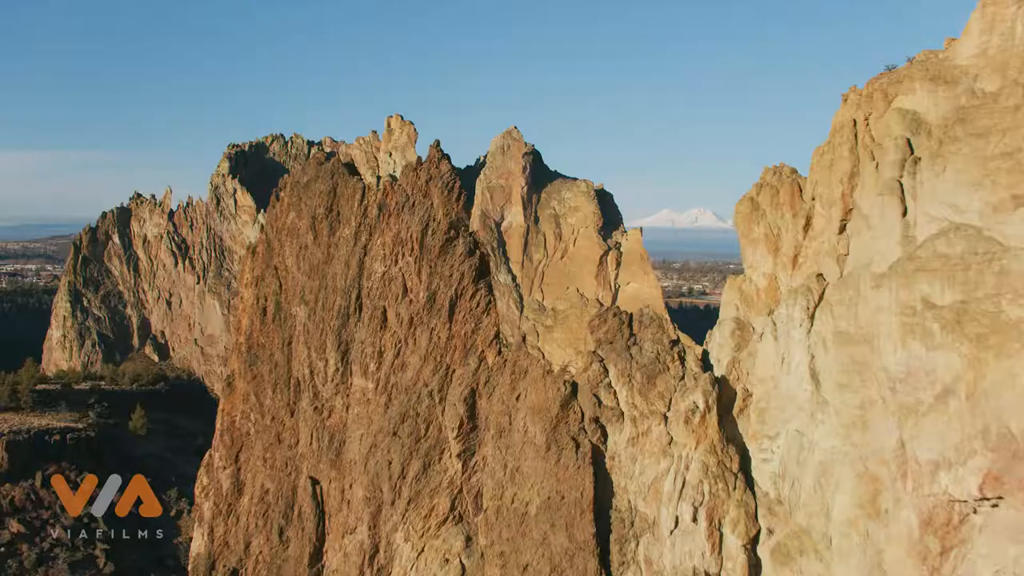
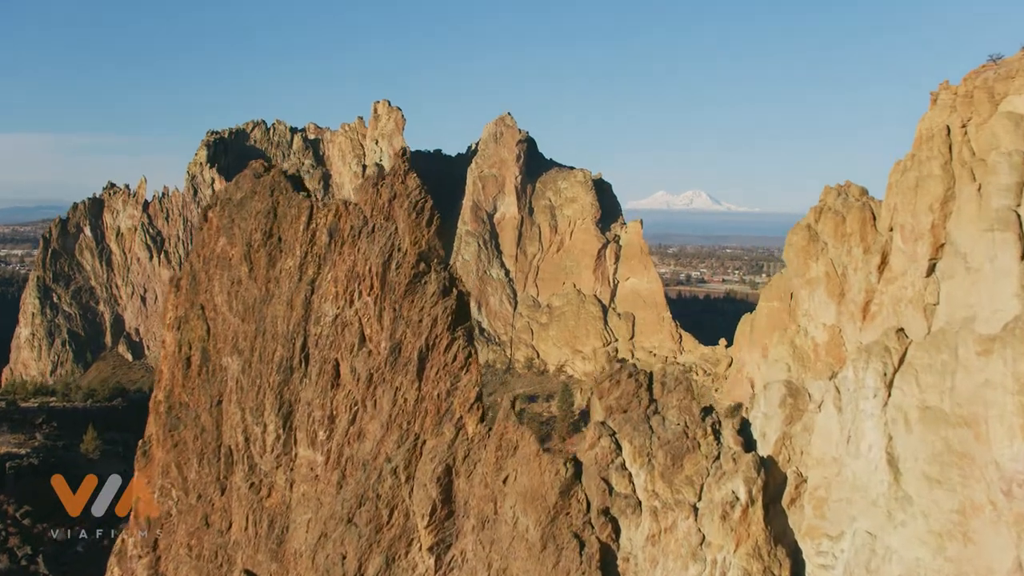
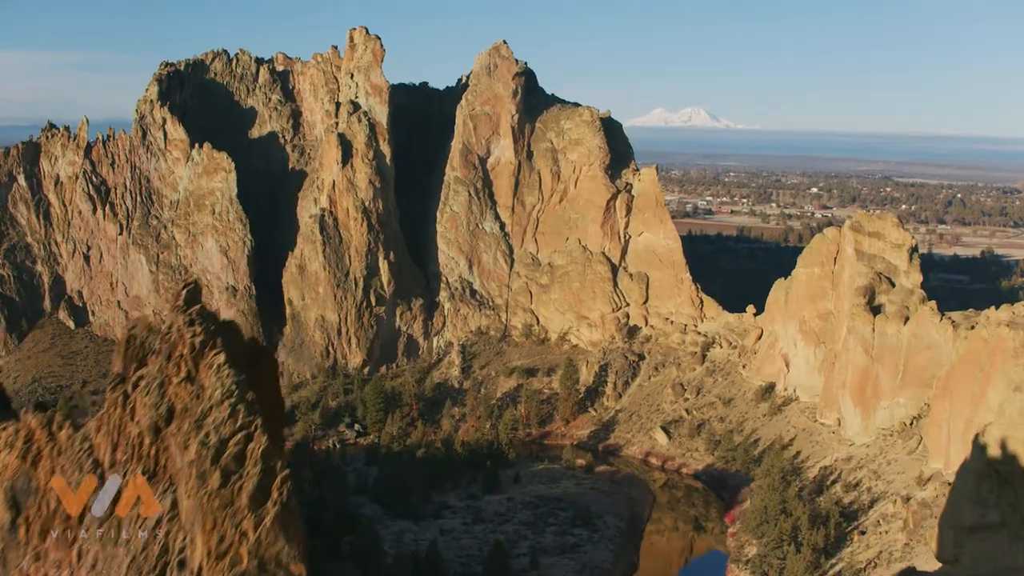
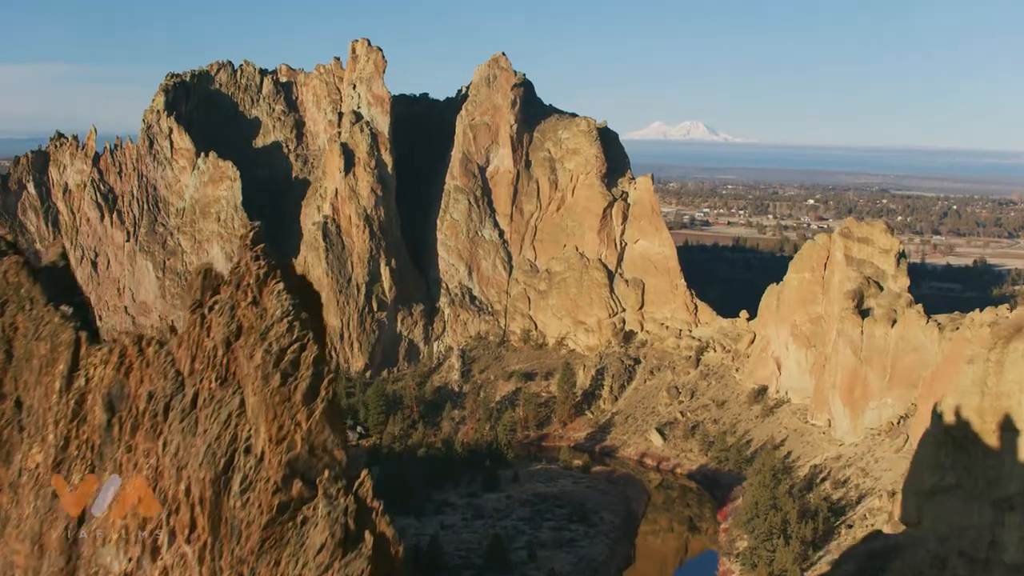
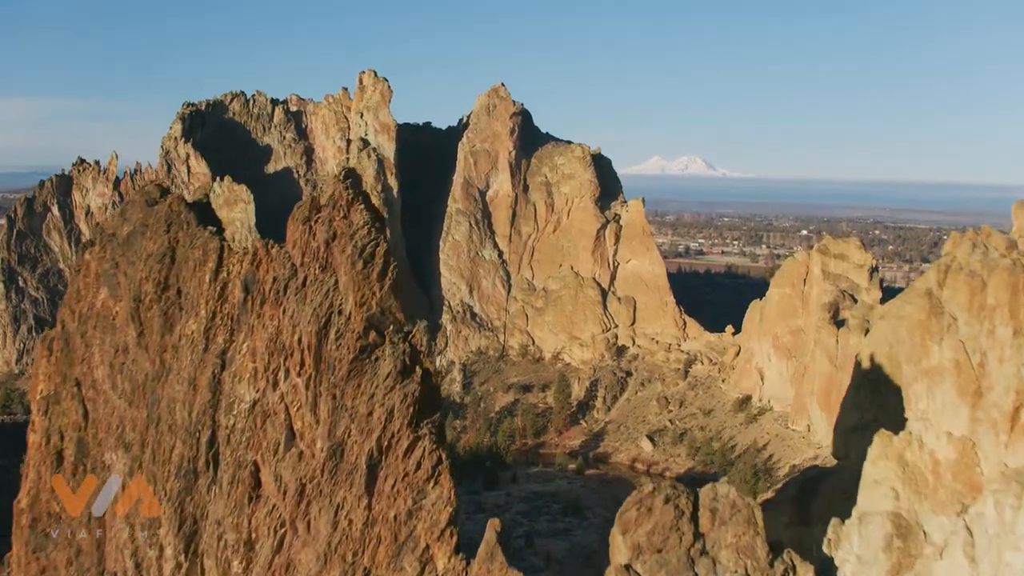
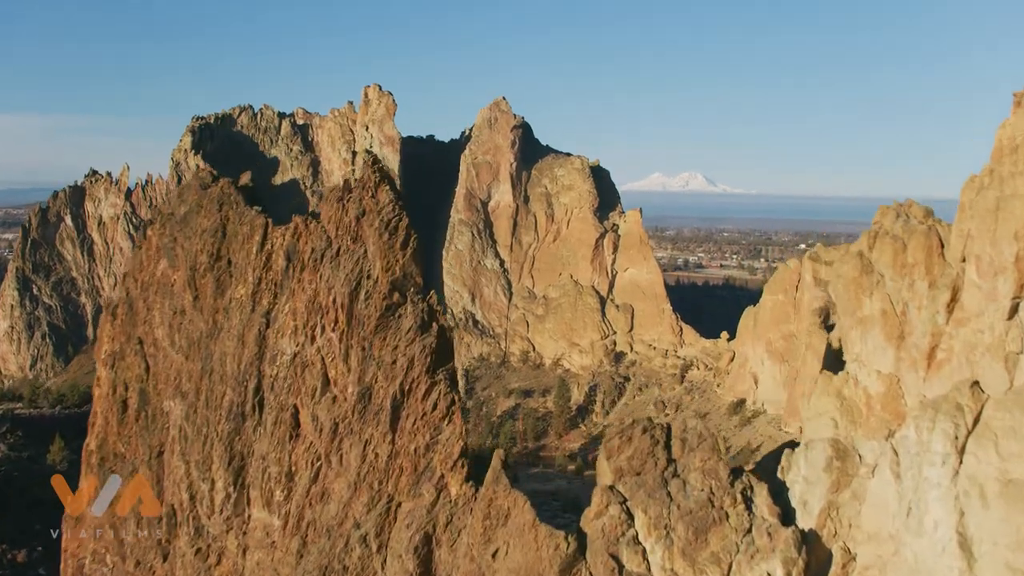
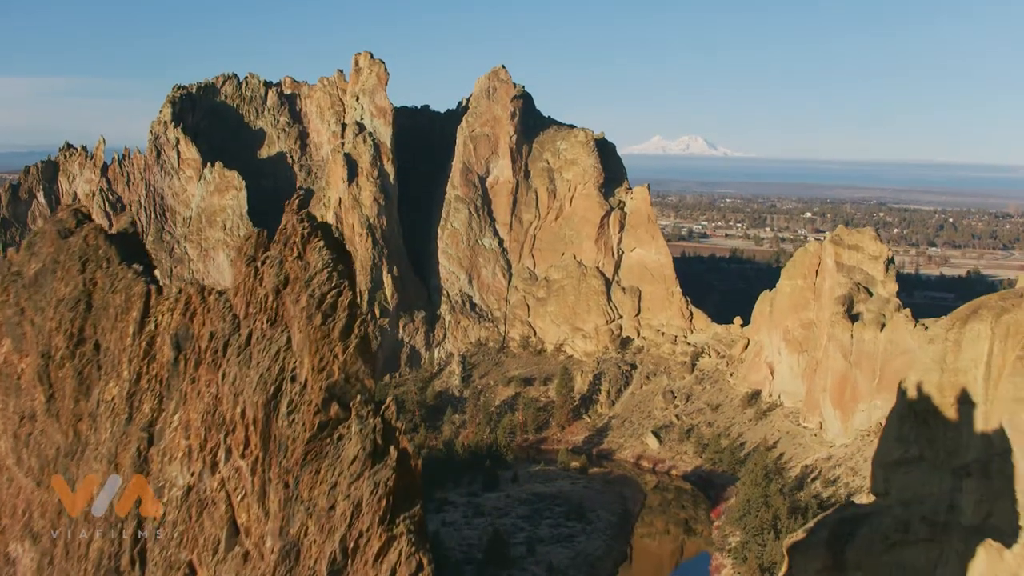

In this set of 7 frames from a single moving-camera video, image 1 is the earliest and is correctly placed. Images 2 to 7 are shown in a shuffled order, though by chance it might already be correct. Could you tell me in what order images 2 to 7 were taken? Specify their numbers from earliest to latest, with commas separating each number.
2, 6, 5, 7, 4, 3
